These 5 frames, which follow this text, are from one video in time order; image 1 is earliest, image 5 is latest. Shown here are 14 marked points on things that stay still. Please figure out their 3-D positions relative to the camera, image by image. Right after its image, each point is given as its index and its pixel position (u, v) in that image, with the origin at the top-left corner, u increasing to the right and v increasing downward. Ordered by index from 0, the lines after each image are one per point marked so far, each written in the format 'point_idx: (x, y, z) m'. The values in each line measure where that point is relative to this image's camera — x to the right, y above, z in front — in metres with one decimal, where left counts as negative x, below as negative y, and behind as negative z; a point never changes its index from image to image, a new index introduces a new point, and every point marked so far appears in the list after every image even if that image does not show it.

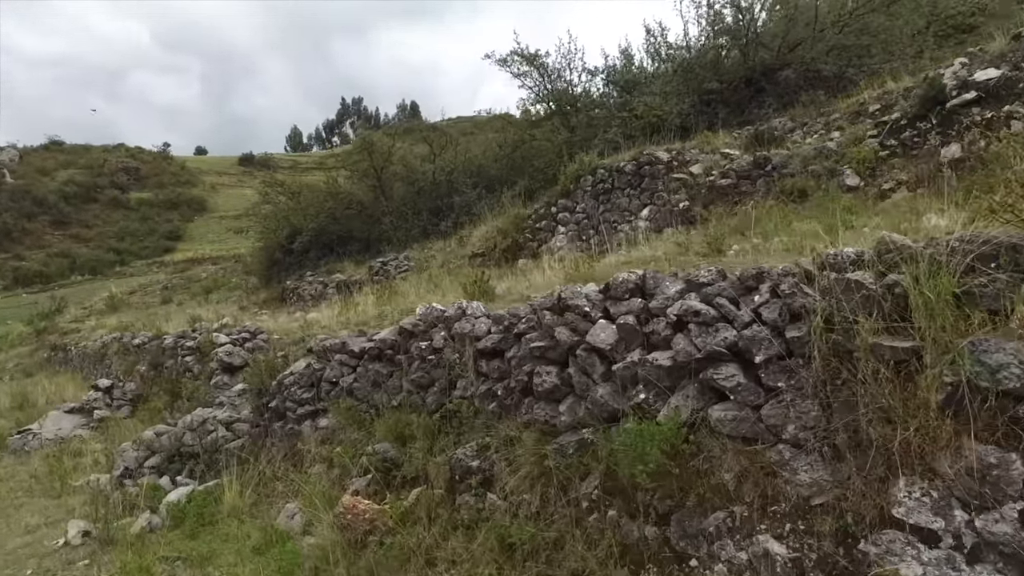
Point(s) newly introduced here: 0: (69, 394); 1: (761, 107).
0: (-10.5, -2.5, +14.9) m
1: (+4.8, +3.5, +12.2) m
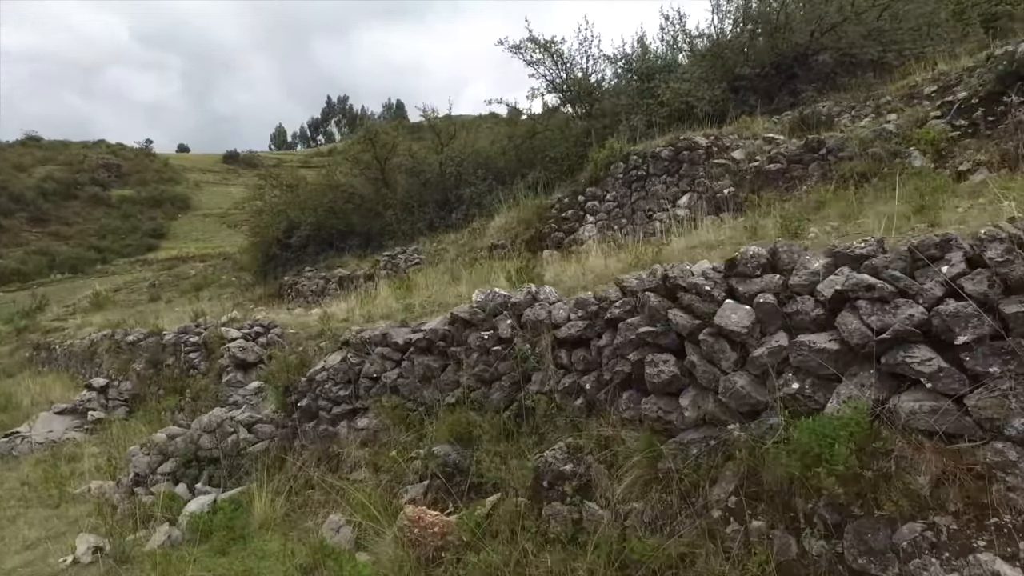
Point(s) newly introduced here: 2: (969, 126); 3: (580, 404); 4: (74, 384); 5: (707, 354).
0: (-10.1, -2.4, +14.0) m
1: (+5.3, +3.6, +11.7) m
2: (+5.4, +1.9, +7.5) m
3: (+0.5, -0.8, +4.4) m
4: (-10.4, -2.3, +14.9) m
5: (+1.1, -0.4, +3.6) m
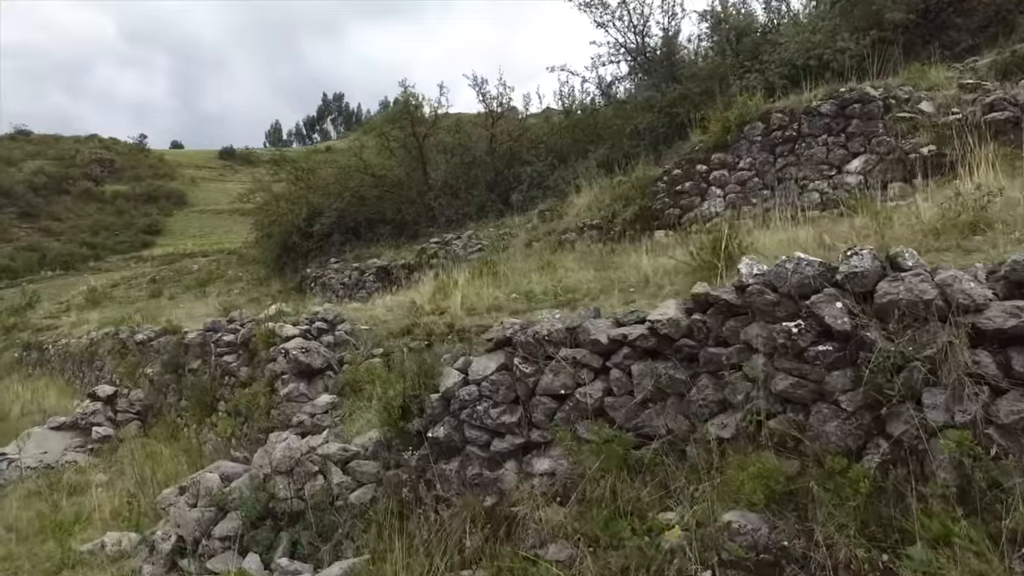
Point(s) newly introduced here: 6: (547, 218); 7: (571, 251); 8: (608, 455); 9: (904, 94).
0: (-8.6, -2.2, +11.8) m
1: (+6.8, +3.7, +9.7) m
2: (+7.0, +2.1, +5.5) m
3: (+2.1, -0.6, +2.3) m
4: (-8.9, -2.1, +12.7) m
5: (+2.7, -0.2, +1.6) m
6: (+0.7, +1.3, +12.0) m
7: (+0.9, +0.6, +9.4) m
8: (+0.5, -0.9, +3.6) m
9: (+4.9, +2.4, +7.9) m
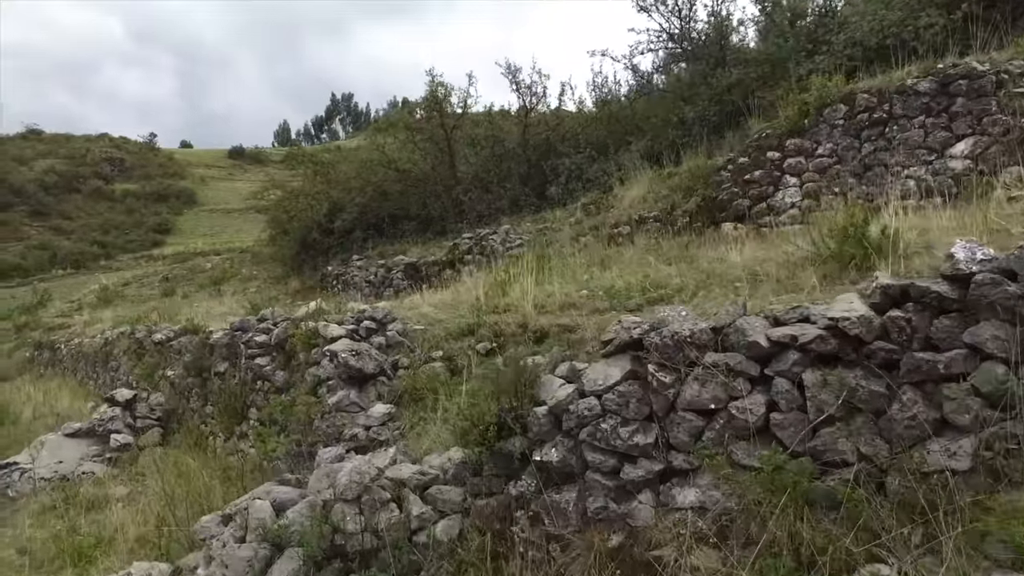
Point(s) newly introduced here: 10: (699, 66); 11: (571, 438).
0: (-7.9, -2.1, +11.1) m
1: (+7.5, +3.7, +8.8) m
2: (+7.7, +2.1, +4.6) m
3: (+2.7, -0.6, +1.5) m
4: (-8.1, -2.0, +12.0) m
5: (+3.4, -0.1, +0.8) m
6: (+1.4, +1.4, +11.2) m
7: (+1.6, +0.6, +8.6) m
8: (+1.2, -0.9, +2.8) m
9: (+5.6, +2.5, +7.1) m
10: (+4.0, +4.7, +13.4) m
11: (+0.3, -0.8, +3.5) m
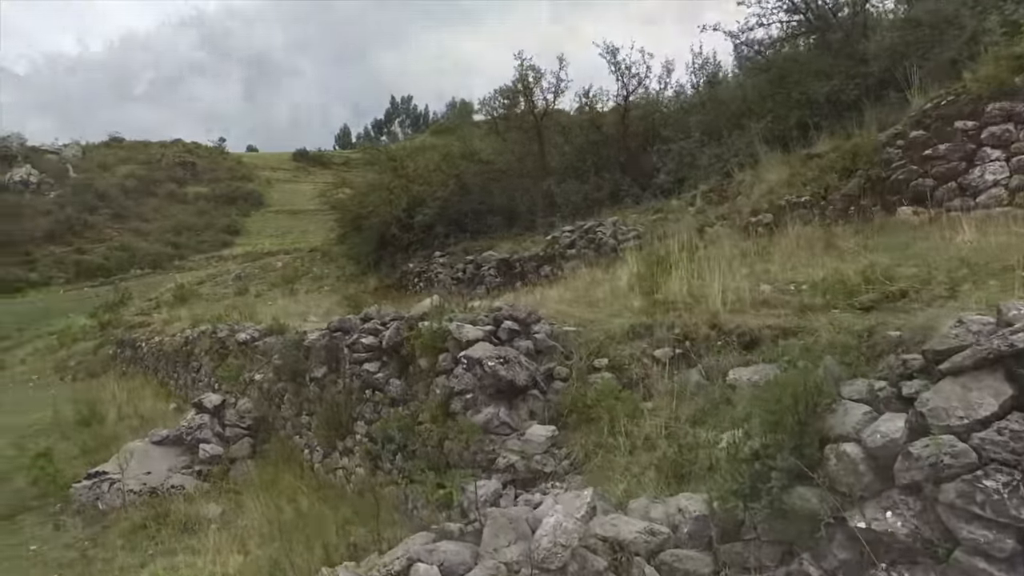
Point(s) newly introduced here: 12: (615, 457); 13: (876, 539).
0: (-6.1, -2.0, +10.6) m
1: (+9.1, +3.8, +7.0) m
2: (+8.9, +2.2, +2.8) m
3: (+3.7, -0.5, +0.1) m
4: (-6.3, -1.9, +11.5) m
5: (+4.3, -0.1, -0.7) m
6: (+3.2, +1.4, +9.9) m
7: (+3.2, +0.6, +7.3) m
8: (+2.2, -0.8, +1.6) m
9: (+7.1, +2.5, +5.5) m
10: (+5.9, +4.8, +11.9) m
11: (+1.4, -0.8, +2.3) m
12: (+0.6, -1.0, +3.8) m
13: (+1.3, -0.9, +2.3) m
